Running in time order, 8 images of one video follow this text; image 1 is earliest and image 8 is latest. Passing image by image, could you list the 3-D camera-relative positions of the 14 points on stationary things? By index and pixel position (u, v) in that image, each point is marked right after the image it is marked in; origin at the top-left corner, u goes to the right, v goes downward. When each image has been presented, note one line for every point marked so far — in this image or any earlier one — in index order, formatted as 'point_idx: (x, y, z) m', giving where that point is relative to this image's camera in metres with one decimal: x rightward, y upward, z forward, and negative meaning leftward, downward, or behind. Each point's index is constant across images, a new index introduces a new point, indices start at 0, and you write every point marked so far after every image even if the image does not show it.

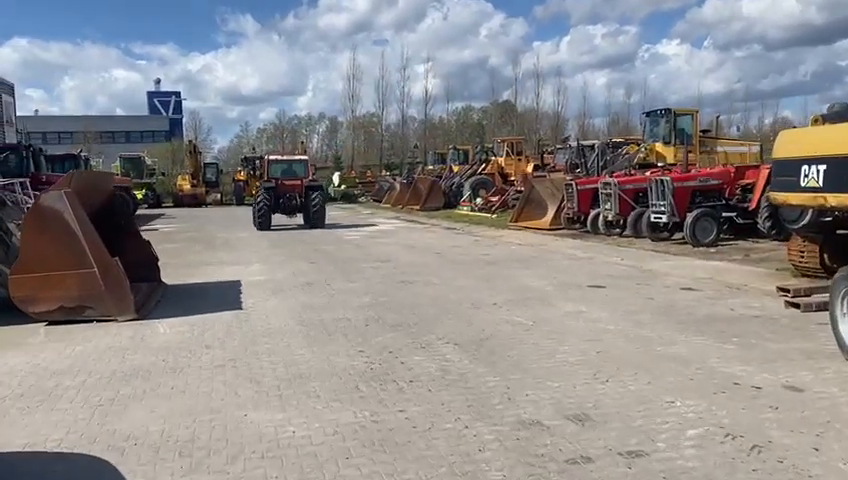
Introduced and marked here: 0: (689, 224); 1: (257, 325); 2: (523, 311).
0: (+5.0, +0.3, +15.3) m
1: (-1.7, -0.8, +8.1) m
2: (+1.1, -0.8, +8.6) m
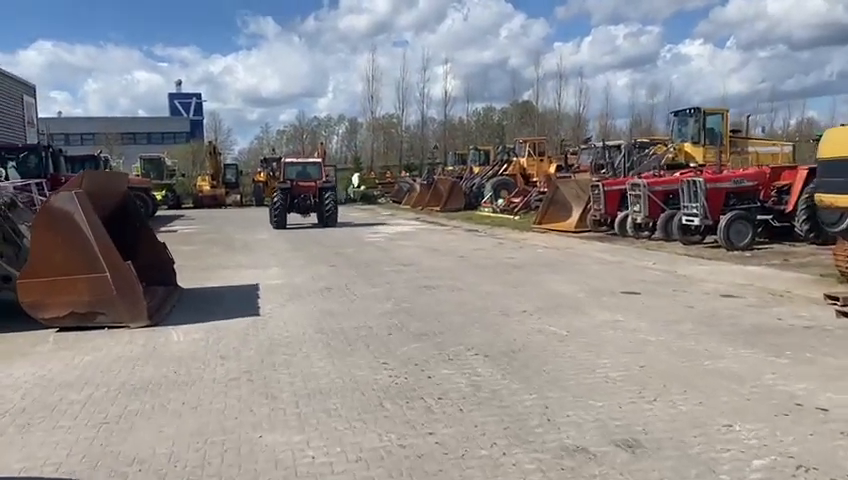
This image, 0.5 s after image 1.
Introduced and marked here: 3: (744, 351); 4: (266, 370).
0: (+5.4, +0.2, +14.7) m
1: (-1.4, -0.9, +7.7) m
2: (+1.3, -0.8, +8.1) m
3: (+2.6, -0.9, +6.7) m
4: (-1.2, -1.0, +6.2) m
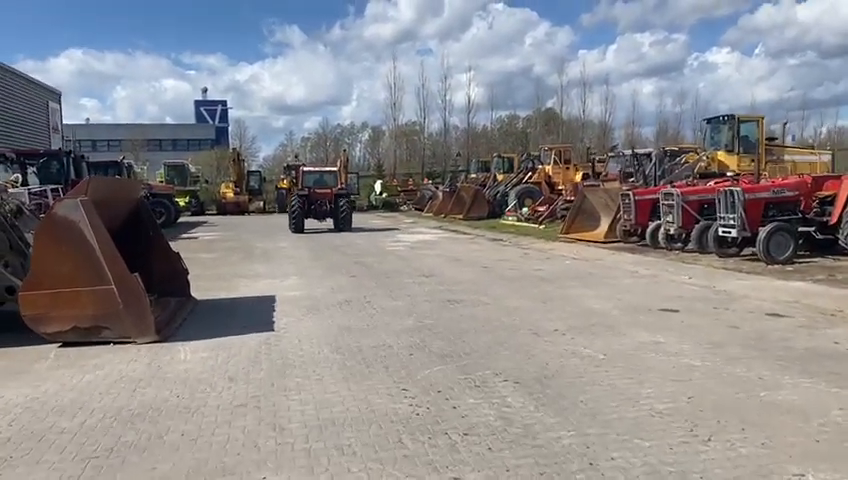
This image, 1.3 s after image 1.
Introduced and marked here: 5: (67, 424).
0: (+5.9, 0.0, +14.0) m
1: (-1.2, -1.0, +7.1) m
2: (+1.5, -0.9, +7.5) m
3: (+2.8, -1.1, +6.0) m
4: (-1.0, -1.1, +5.6) m
5: (-2.3, -1.2, +5.2) m
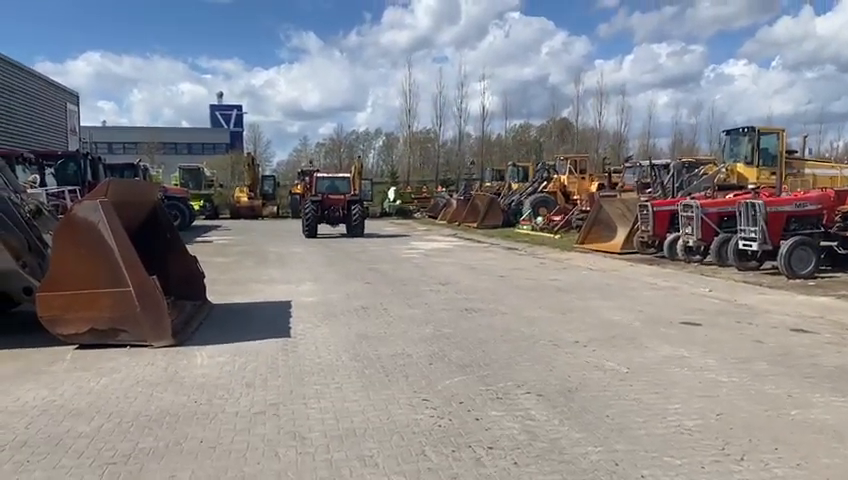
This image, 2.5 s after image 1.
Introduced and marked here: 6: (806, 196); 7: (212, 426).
0: (+6.2, -0.2, +13.8) m
1: (-1.0, -1.0, +7.0) m
2: (+1.7, -1.0, +7.4) m
3: (+3.0, -1.2, +5.9) m
4: (-0.9, -1.1, +5.5) m
5: (-2.2, -1.2, +5.1) m
6: (+6.9, +0.8, +14.7) m
7: (-1.3, -1.2, +5.1) m
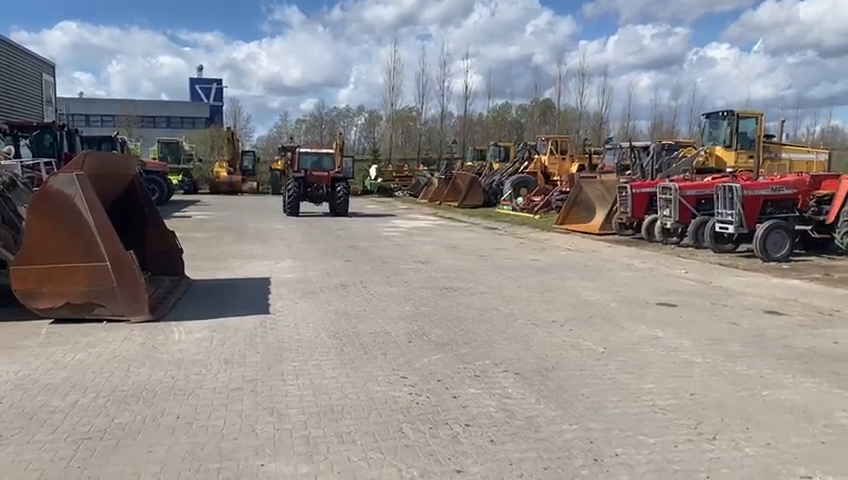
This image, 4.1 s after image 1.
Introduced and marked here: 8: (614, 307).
0: (+5.8, +0.1, +14.0) m
1: (-1.2, -0.8, +7.0) m
2: (+1.5, -0.9, +7.5) m
3: (+2.8, -1.0, +6.0) m
4: (-1.0, -1.0, +5.6) m
5: (-2.3, -1.0, +5.1) m
6: (+6.6, +1.1, +14.8) m
7: (-1.5, -1.0, +5.1) m
8: (+2.1, -0.7, +9.0) m
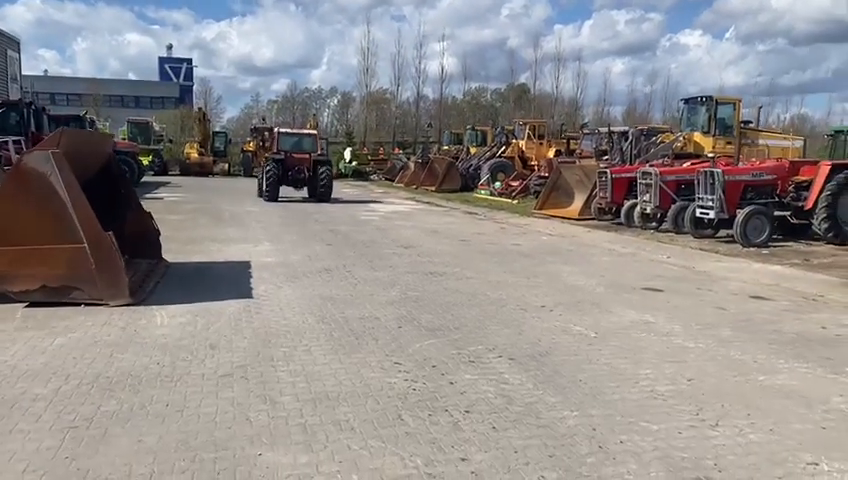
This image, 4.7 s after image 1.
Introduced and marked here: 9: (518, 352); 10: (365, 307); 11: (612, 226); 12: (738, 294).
0: (+5.5, +0.3, +14.0) m
1: (-1.3, -0.7, +6.9) m
2: (+1.4, -0.7, +7.4) m
3: (+2.8, -0.9, +6.0) m
4: (-1.1, -0.8, +5.4) m
5: (-2.3, -0.9, +4.9) m
6: (+6.2, +1.4, +14.9) m
7: (-1.5, -0.9, +4.9) m
8: (+2.0, -0.6, +8.9) m
9: (+0.7, -0.8, +6.0) m
10: (-0.5, -0.6, +7.5) m
11: (+4.1, +0.3, +17.6) m
12: (+3.6, -0.6, +9.3) m
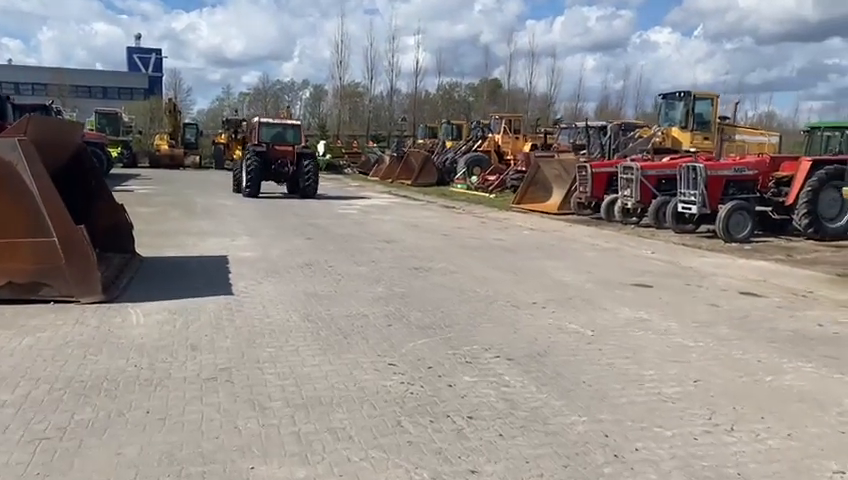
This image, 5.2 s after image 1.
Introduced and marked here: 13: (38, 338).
0: (+5.1, +0.4, +13.9) m
1: (-1.4, -0.6, +6.5) m
2: (+1.3, -0.7, +7.2) m
3: (+2.7, -0.9, +5.8) m
4: (-1.1, -0.8, +5.1) m
5: (-2.3, -0.9, +4.5) m
6: (+5.9, +1.4, +14.8) m
7: (-1.5, -0.9, +4.6) m
8: (+1.8, -0.5, +8.7) m
9: (+0.6, -0.8, +5.7) m
10: (-0.7, -0.6, +7.2) m
11: (+3.6, +0.4, +17.5) m
12: (+3.4, -0.6, +9.1) m
13: (-2.8, -0.7, +5.8) m
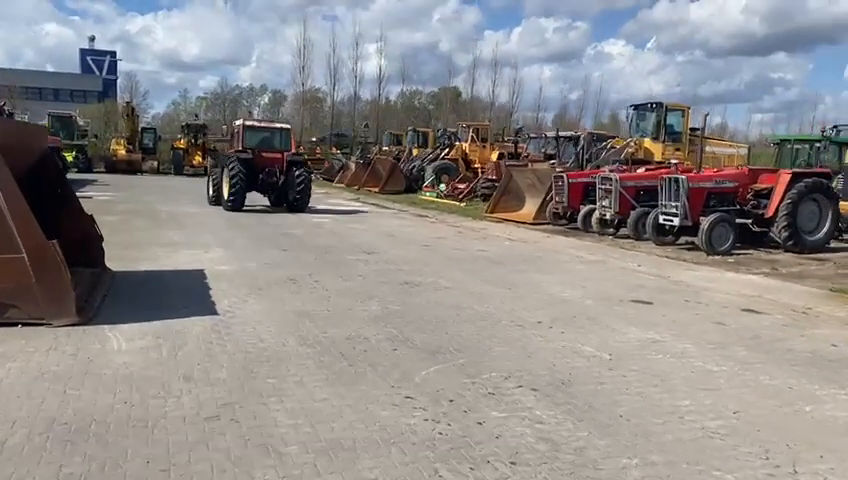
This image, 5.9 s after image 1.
0: (+4.8, +0.2, +13.7) m
1: (-1.3, -0.8, +6.0) m
2: (+1.3, -0.8, +6.8) m
3: (+2.8, -1.0, +5.5) m
4: (-1.0, -0.9, +4.6) m
5: (-2.2, -1.0, +4.0) m
6: (+5.5, +1.2, +14.7) m
7: (-1.3, -1.0, +4.0) m
8: (+1.7, -0.7, +8.4) m
9: (+0.7, -0.9, +5.3) m
10: (-0.6, -0.7, +6.7) m
11: (+3.1, +0.2, +17.2) m
12: (+3.3, -0.7, +8.9) m
13: (-2.7, -0.8, +5.2) m
